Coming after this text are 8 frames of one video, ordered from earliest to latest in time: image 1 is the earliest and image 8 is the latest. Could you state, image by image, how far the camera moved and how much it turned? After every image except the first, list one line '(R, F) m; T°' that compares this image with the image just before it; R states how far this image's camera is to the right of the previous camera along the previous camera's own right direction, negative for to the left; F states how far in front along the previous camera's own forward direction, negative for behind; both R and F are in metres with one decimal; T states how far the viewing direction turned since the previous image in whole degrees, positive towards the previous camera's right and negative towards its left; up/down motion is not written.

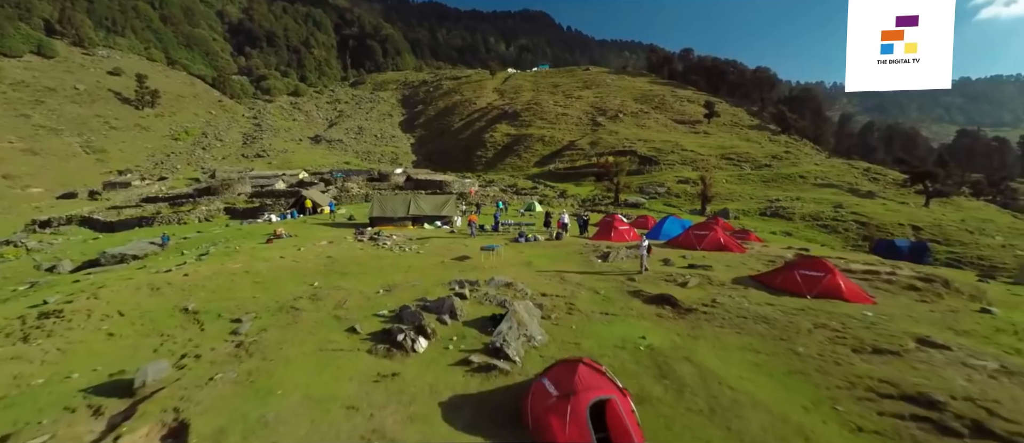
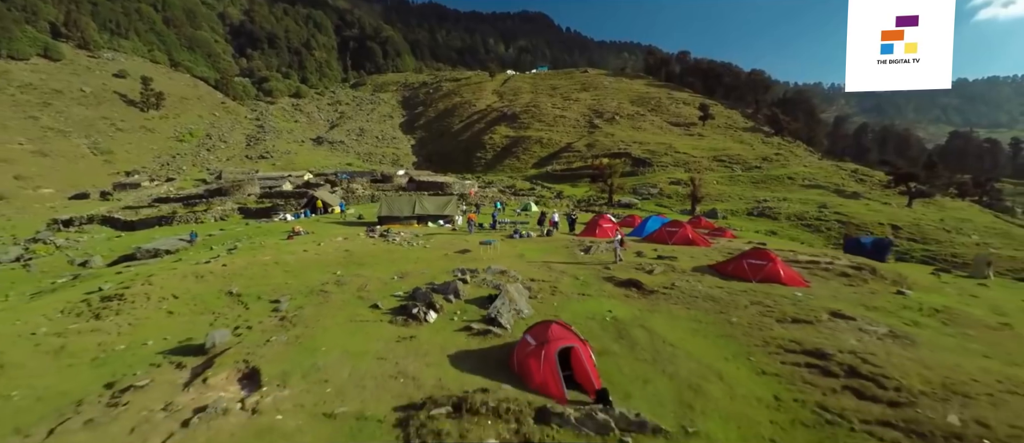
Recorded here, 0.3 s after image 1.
(+0.1, -1.4) m; 0°
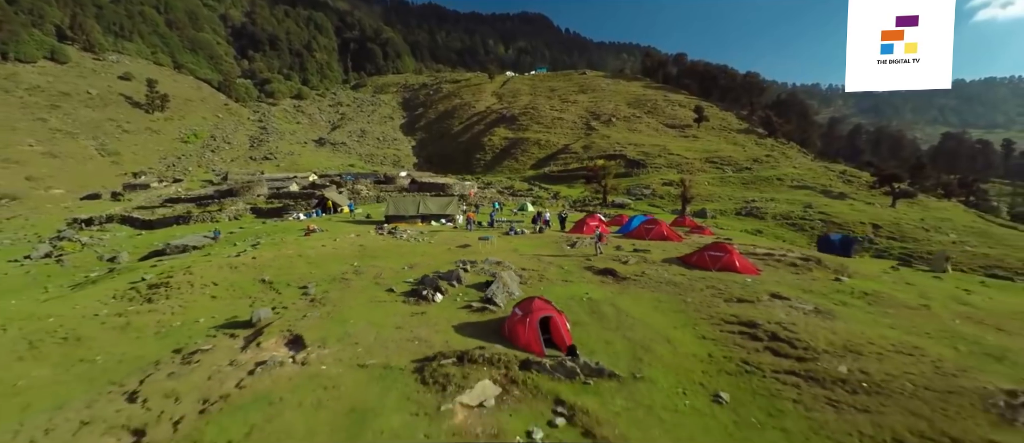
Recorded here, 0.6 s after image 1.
(+0.1, -1.5) m; 0°
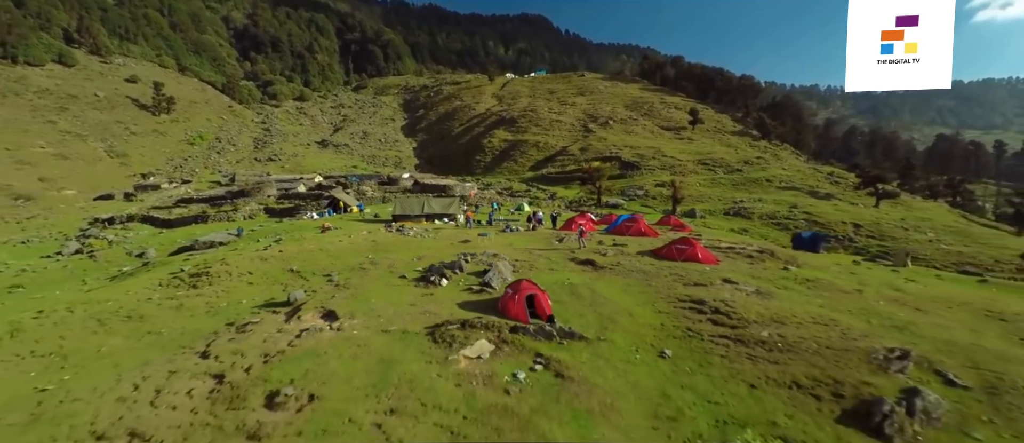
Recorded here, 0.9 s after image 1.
(+0.2, -1.7) m; 0°
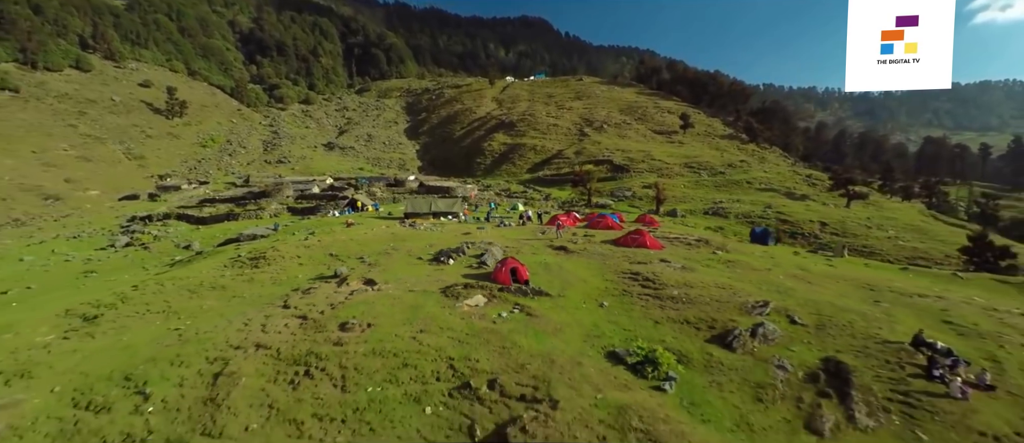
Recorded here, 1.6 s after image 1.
(+0.4, -3.5) m; 0°
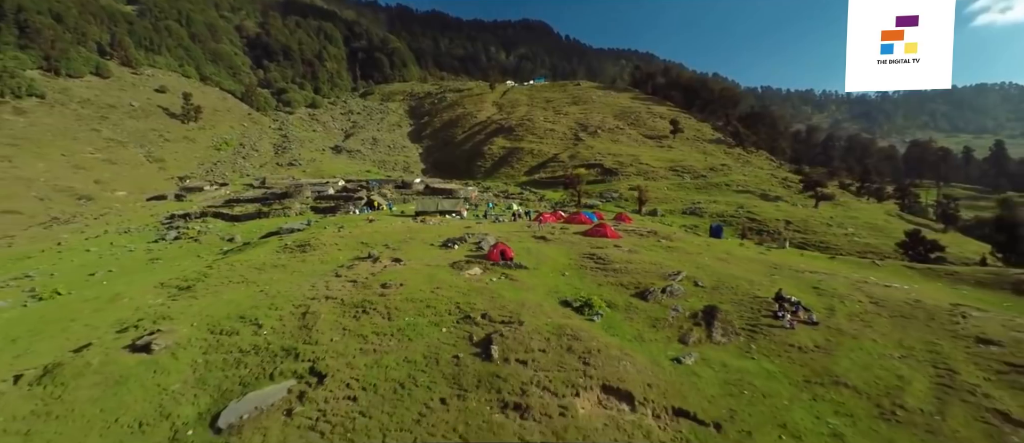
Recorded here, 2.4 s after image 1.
(+0.5, -4.4) m; 0°
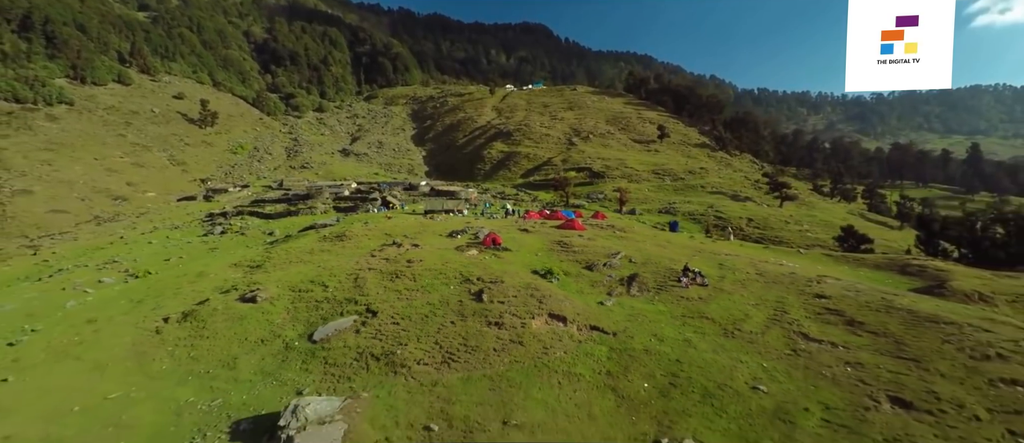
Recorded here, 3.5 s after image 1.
(+0.7, -5.9) m; 0°
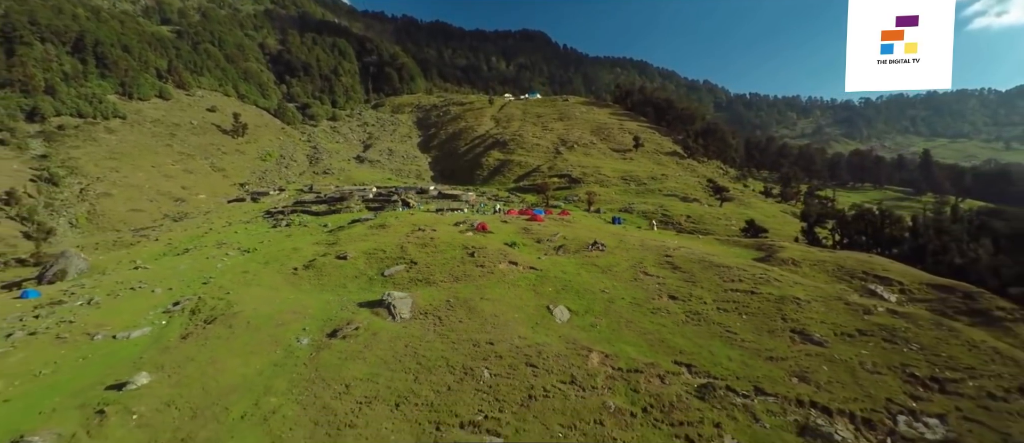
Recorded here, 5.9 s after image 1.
(+1.7, -13.7) m; 0°
